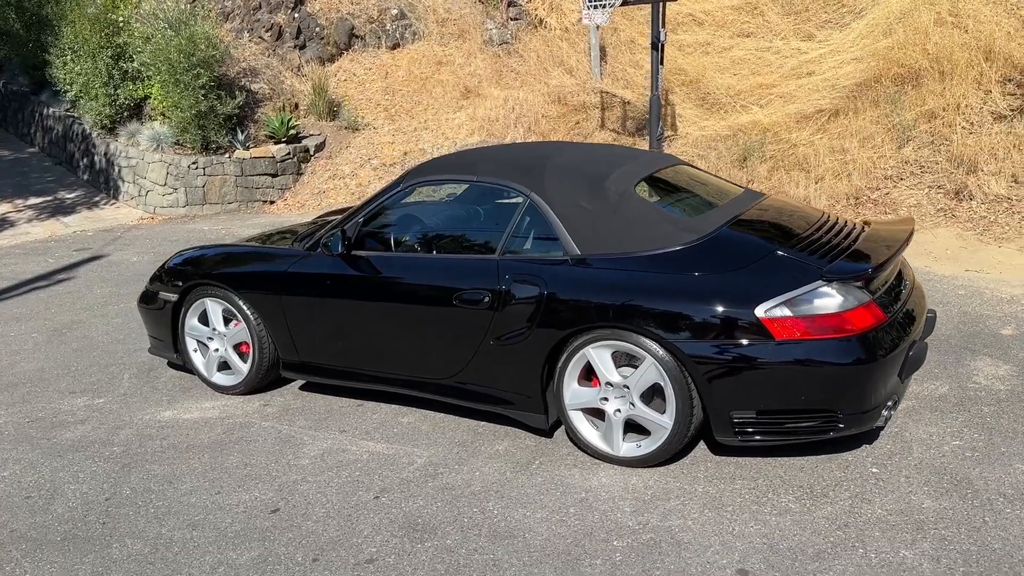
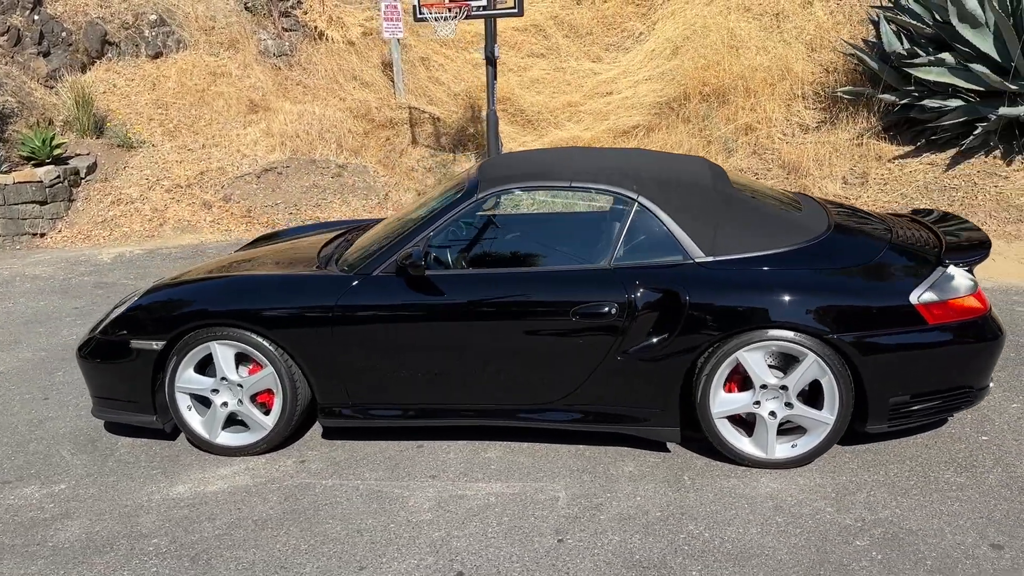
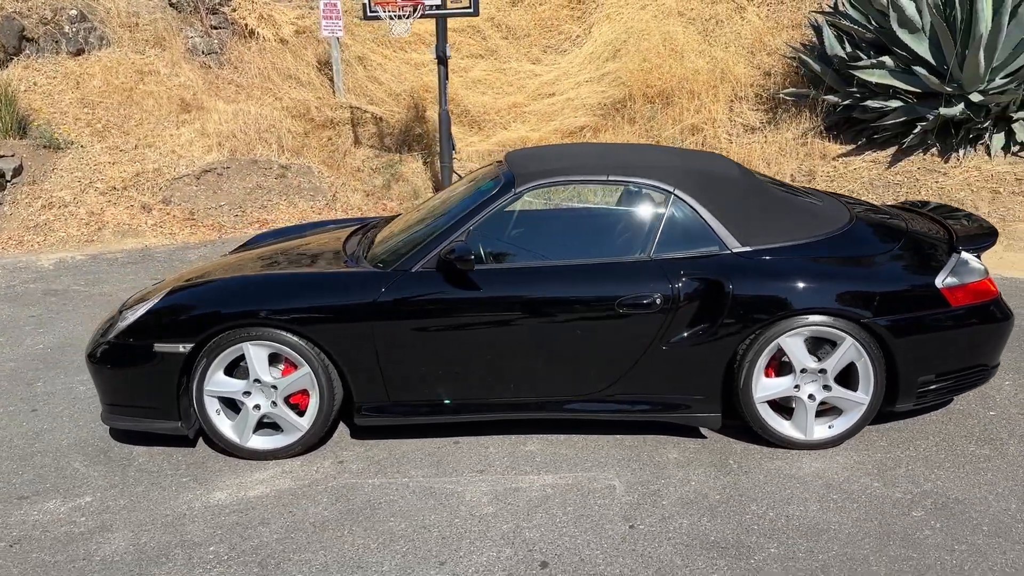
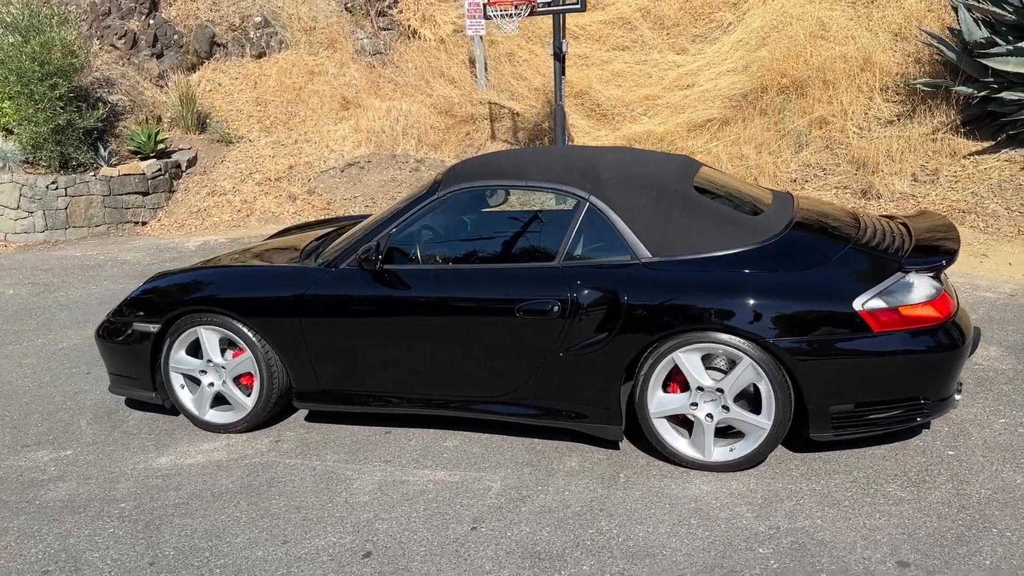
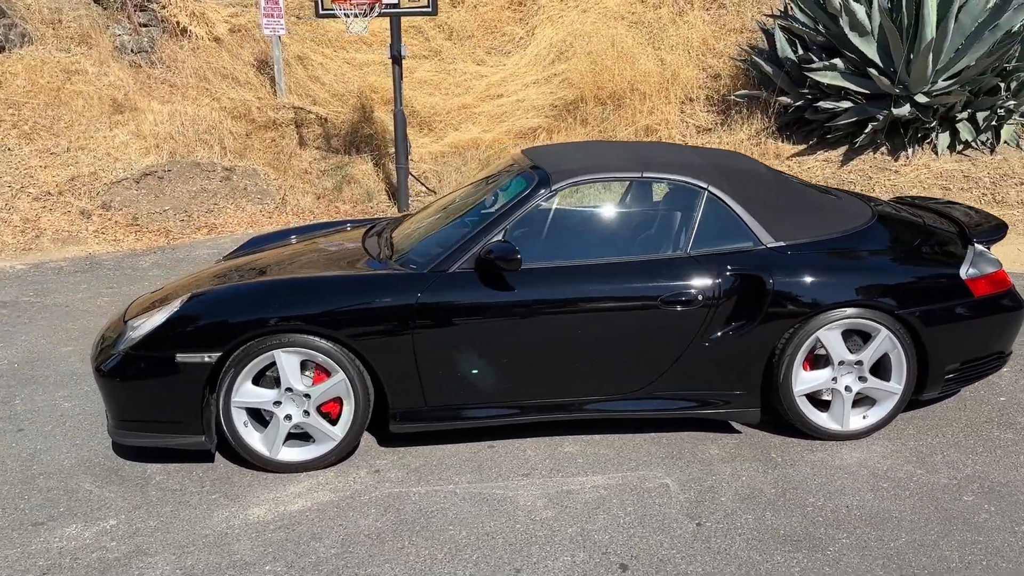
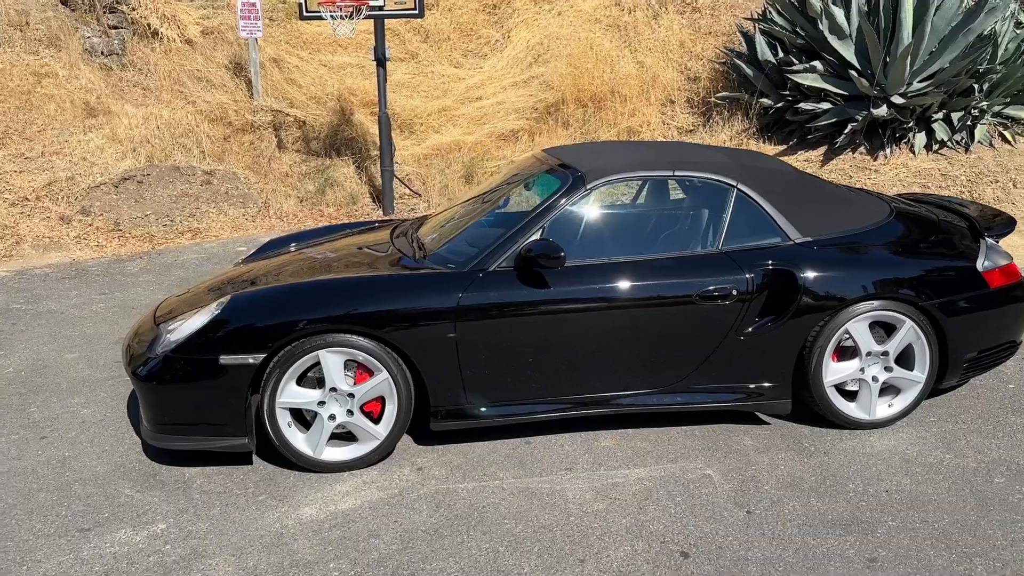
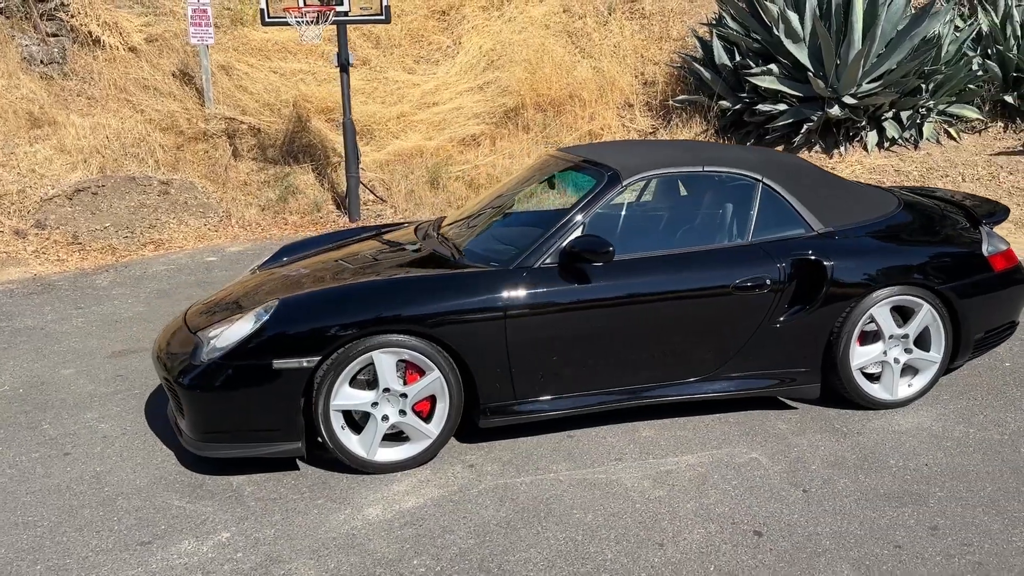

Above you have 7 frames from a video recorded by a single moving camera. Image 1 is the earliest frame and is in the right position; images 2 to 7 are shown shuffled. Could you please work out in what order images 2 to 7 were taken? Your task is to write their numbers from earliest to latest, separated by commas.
4, 2, 3, 5, 6, 7
